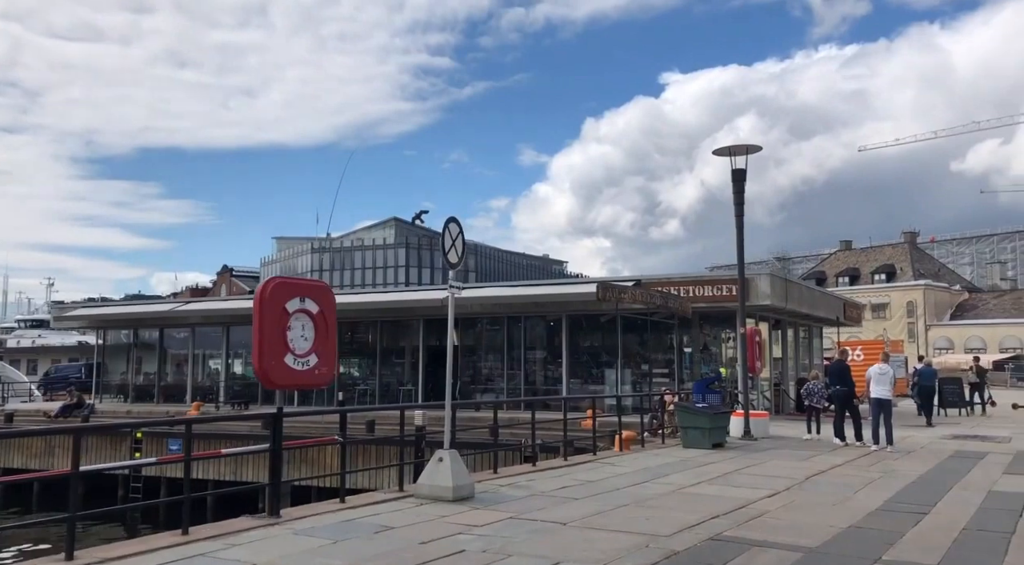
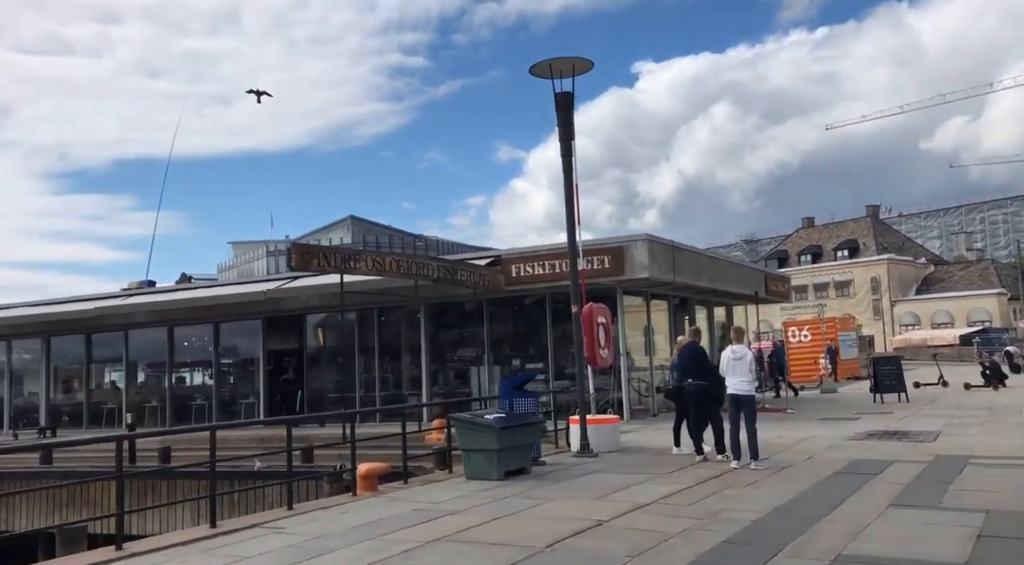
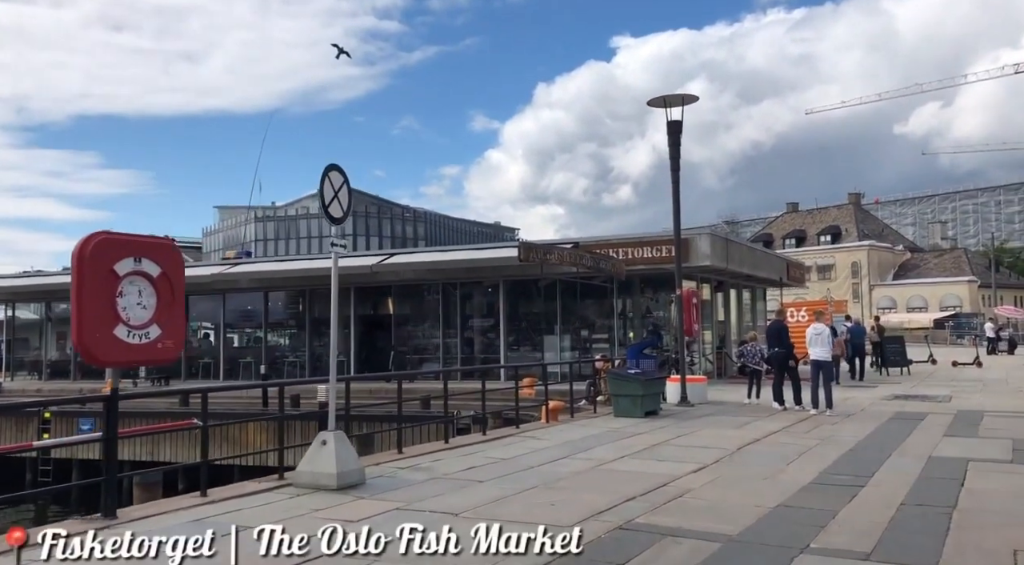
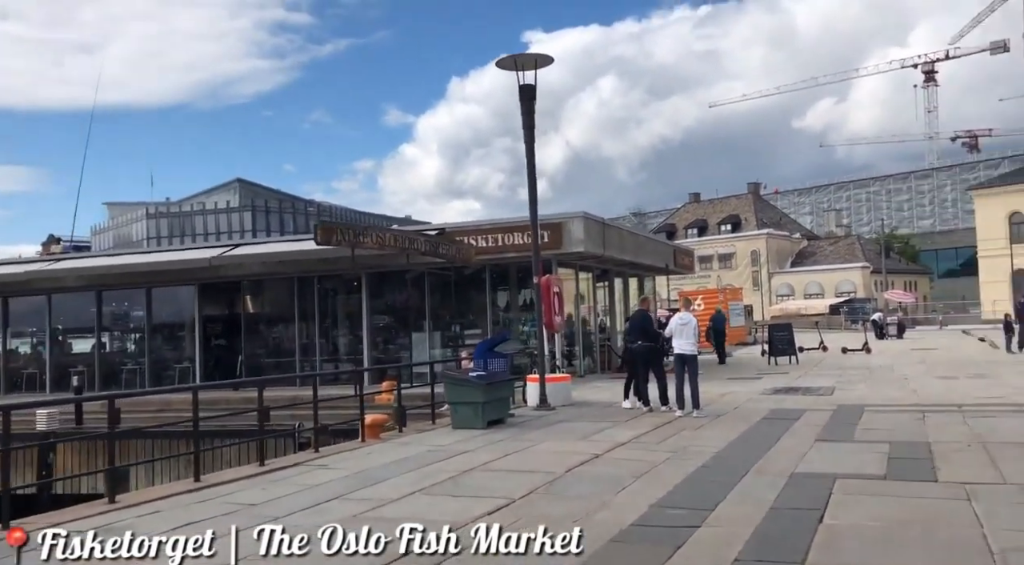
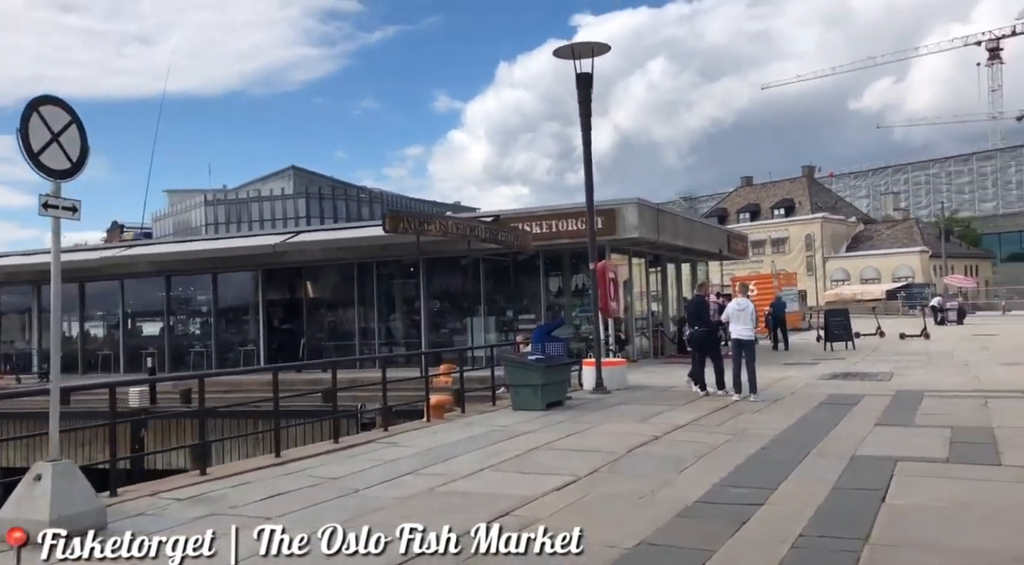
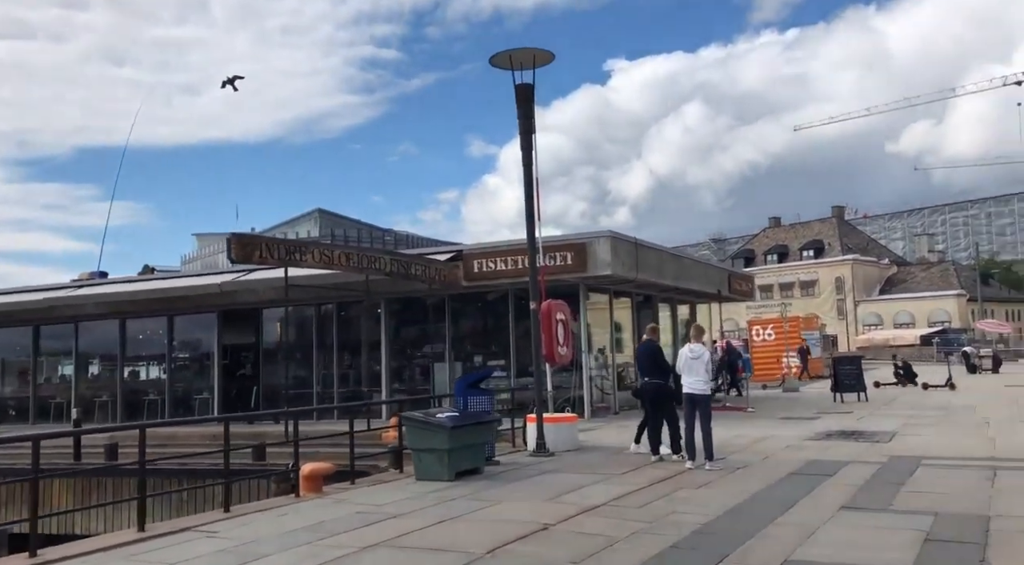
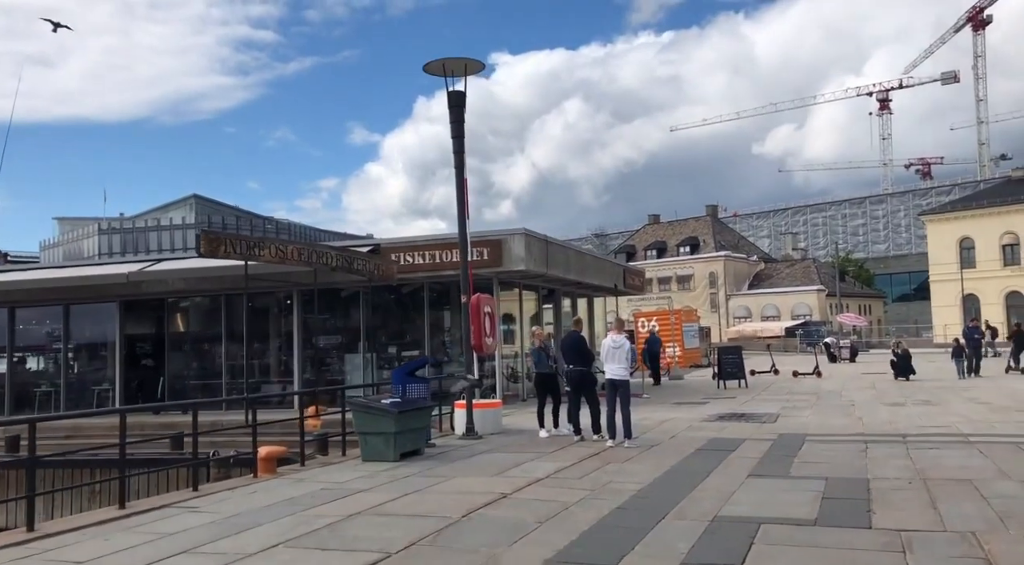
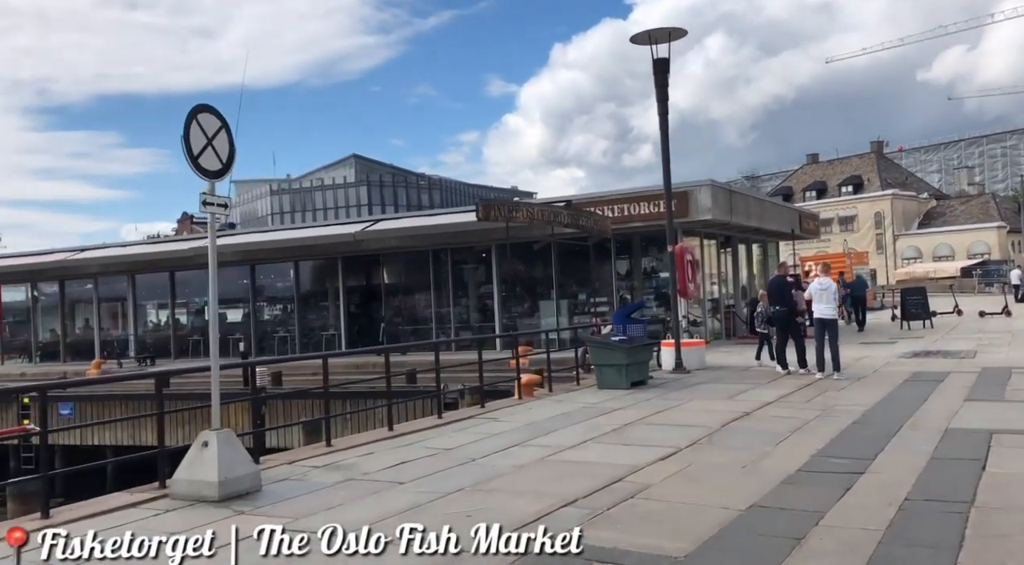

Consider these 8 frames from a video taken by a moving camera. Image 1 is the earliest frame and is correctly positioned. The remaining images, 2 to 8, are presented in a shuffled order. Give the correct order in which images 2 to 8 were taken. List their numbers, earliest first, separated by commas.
3, 8, 5, 4, 7, 2, 6
